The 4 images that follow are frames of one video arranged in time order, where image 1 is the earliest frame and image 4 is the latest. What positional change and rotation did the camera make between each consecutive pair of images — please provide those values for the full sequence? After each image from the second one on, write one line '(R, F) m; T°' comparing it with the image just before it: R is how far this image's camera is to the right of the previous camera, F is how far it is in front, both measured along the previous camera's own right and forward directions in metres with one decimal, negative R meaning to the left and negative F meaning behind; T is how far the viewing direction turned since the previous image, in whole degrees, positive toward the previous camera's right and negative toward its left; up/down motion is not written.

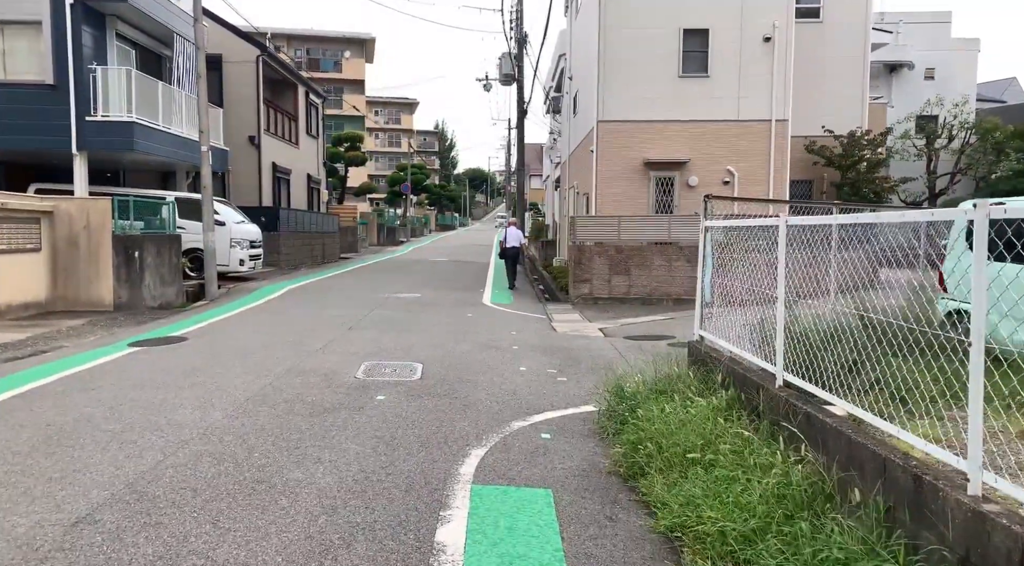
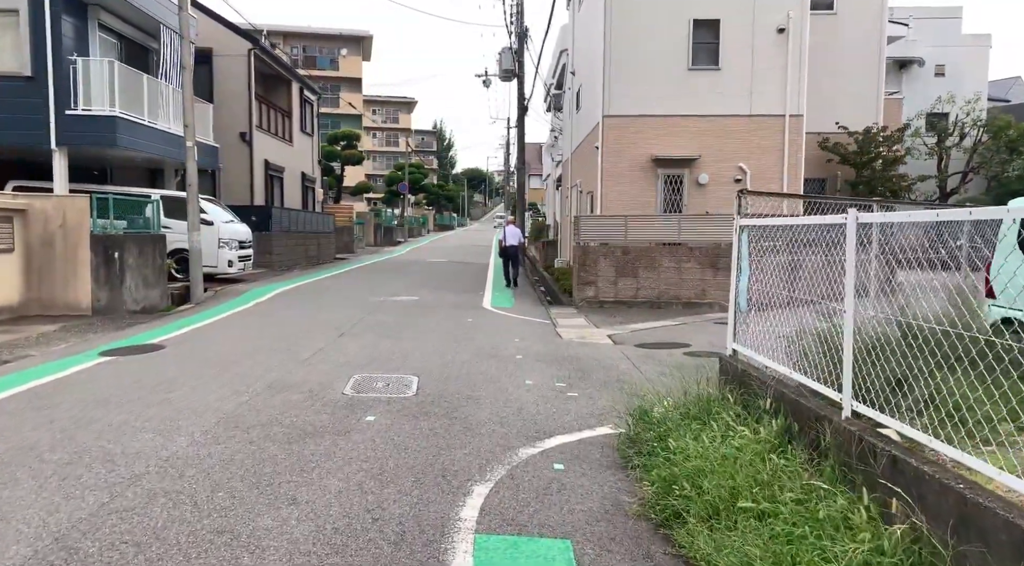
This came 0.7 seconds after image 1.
(-0.1, +0.7) m; 0°
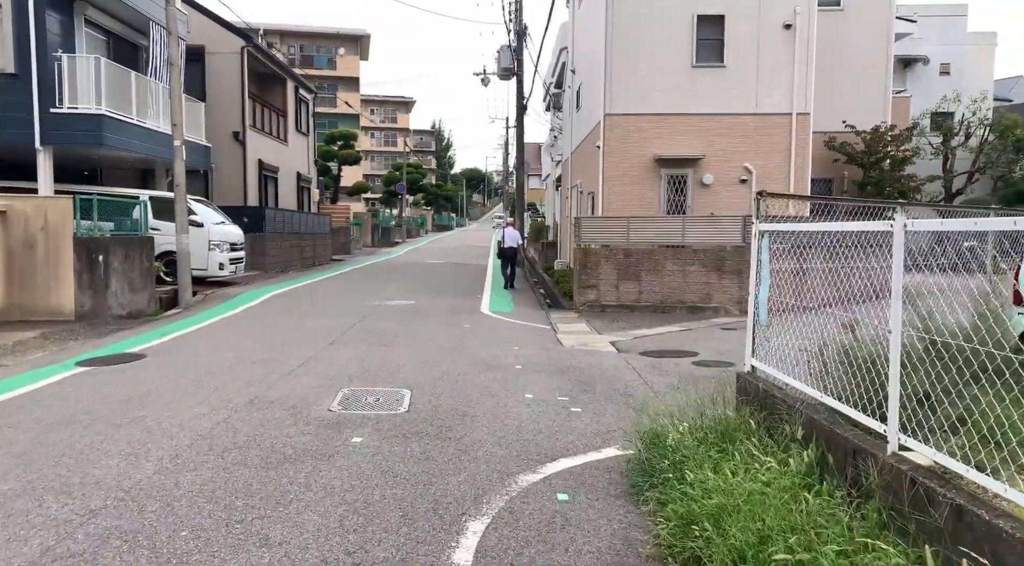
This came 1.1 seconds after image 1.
(0.0, +0.4) m; 0°
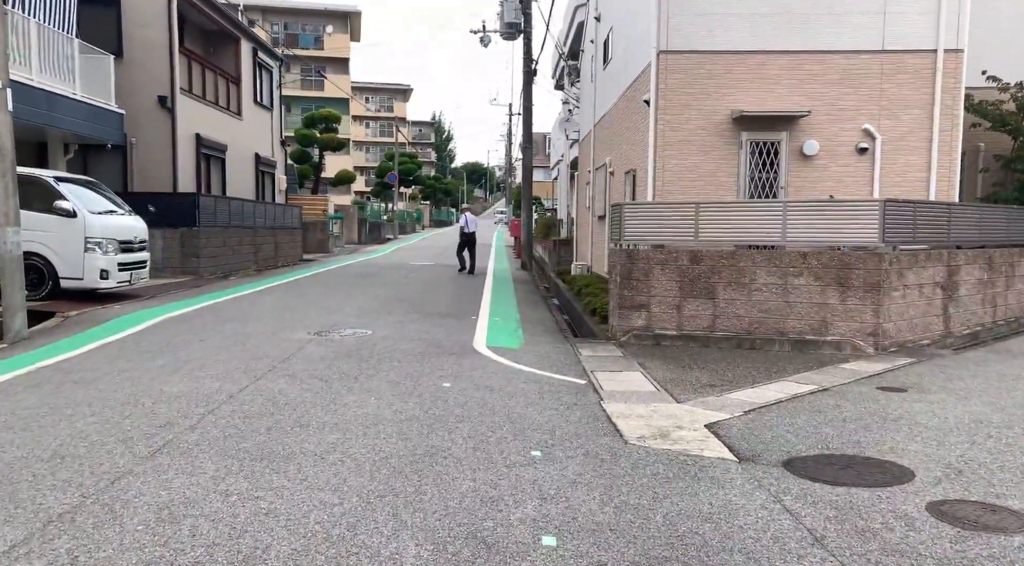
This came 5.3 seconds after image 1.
(-0.1, +4.6) m; 0°
